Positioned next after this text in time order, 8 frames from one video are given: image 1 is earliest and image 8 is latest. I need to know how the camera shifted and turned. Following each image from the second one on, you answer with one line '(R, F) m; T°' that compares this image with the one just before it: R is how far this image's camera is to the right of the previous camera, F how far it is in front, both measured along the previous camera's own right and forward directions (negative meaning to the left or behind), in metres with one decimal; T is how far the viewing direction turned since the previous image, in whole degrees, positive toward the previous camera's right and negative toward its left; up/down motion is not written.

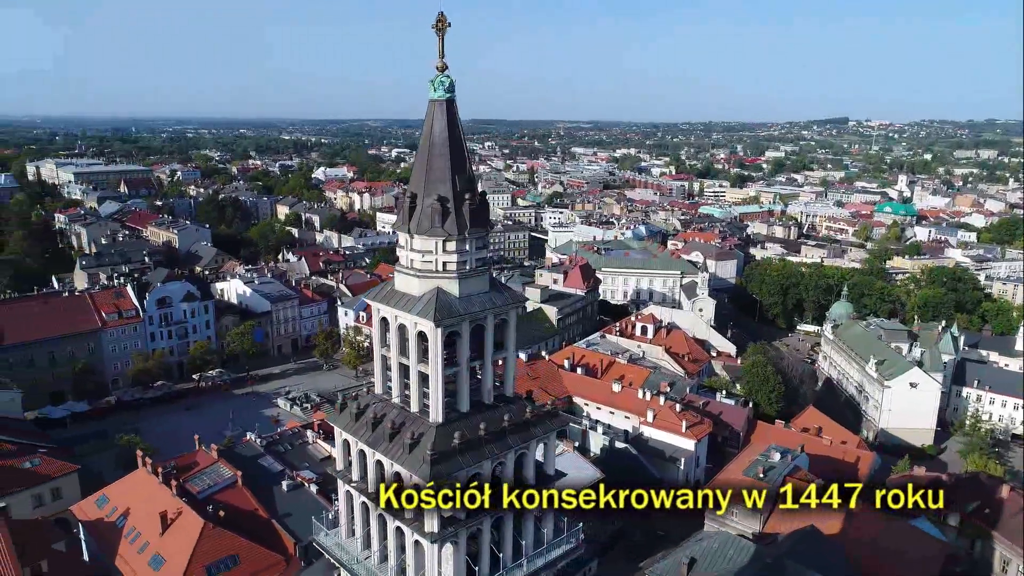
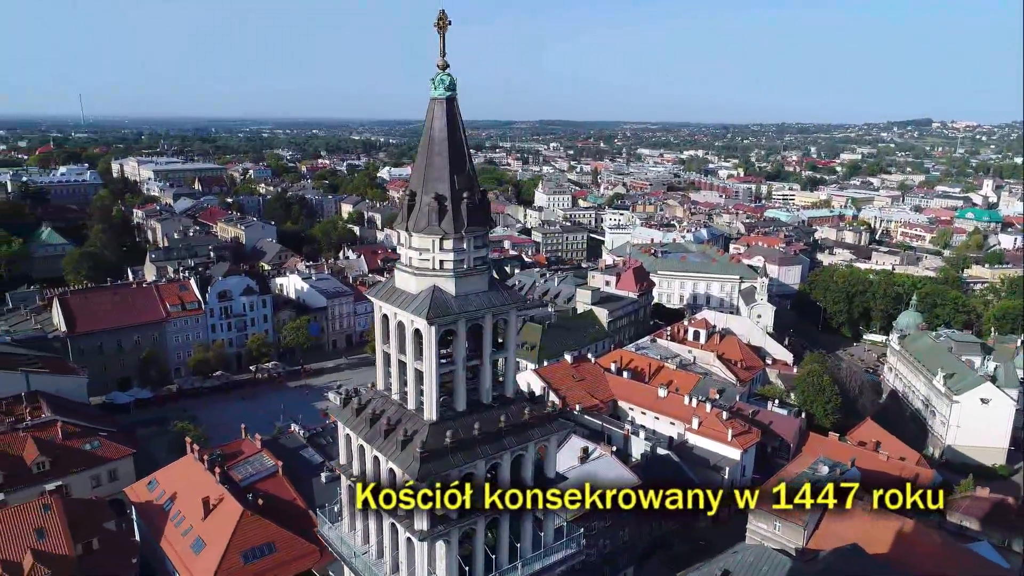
(+0.8, +0.1) m; -5°
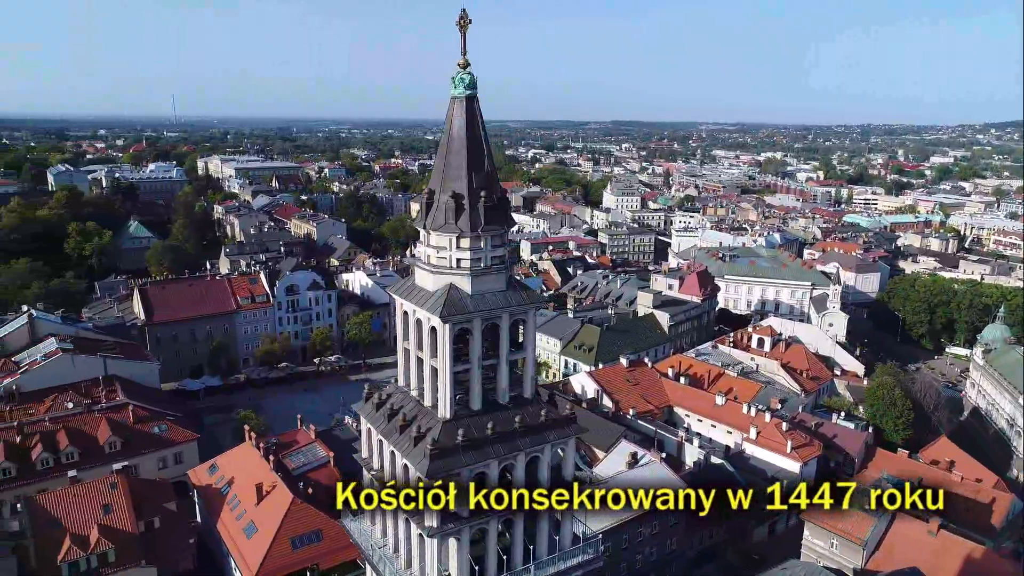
(+0.6, +0.1) m; -6°
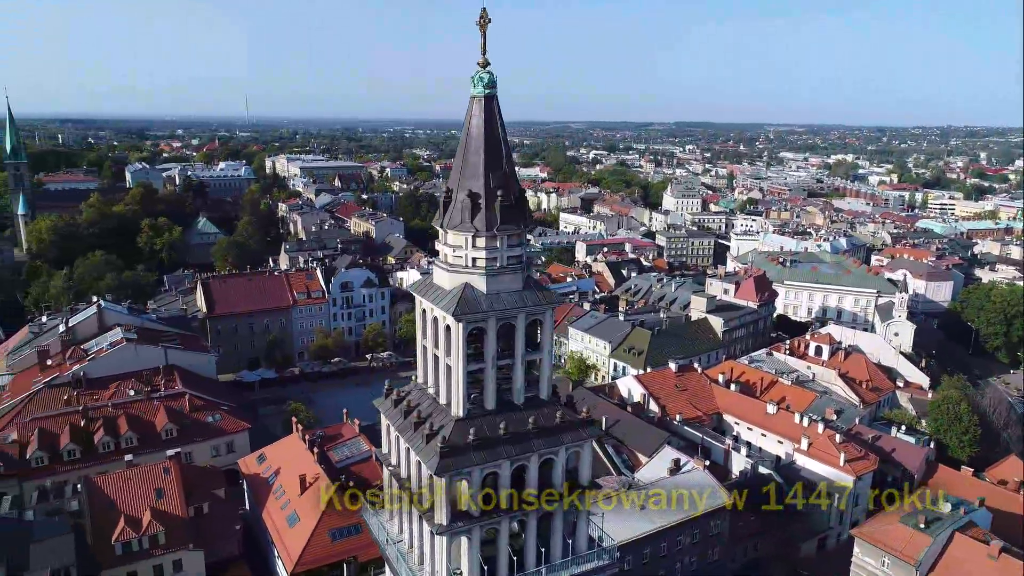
(+0.5, +0.1) m; -5°
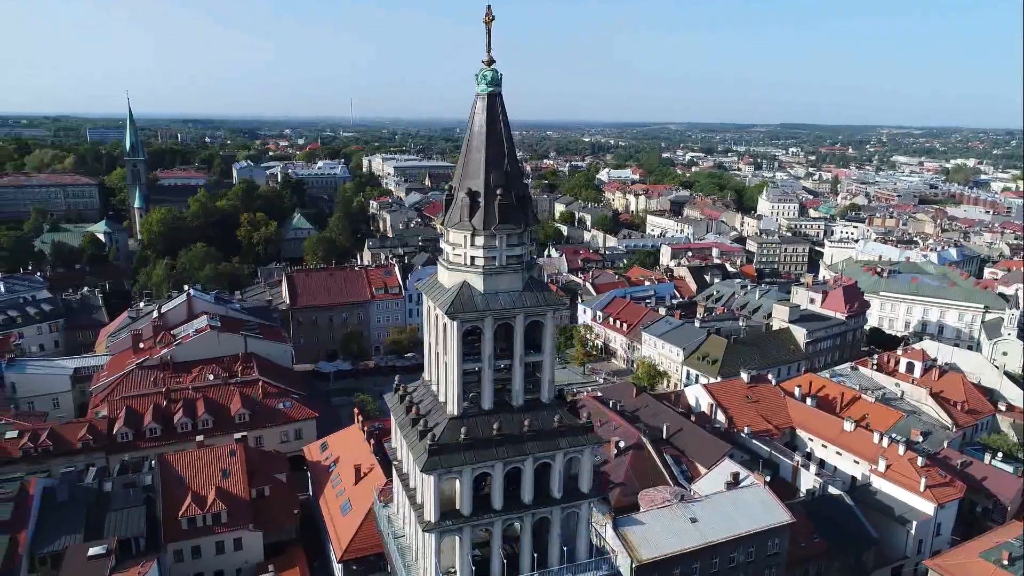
(+1.1, +0.2) m; -7°
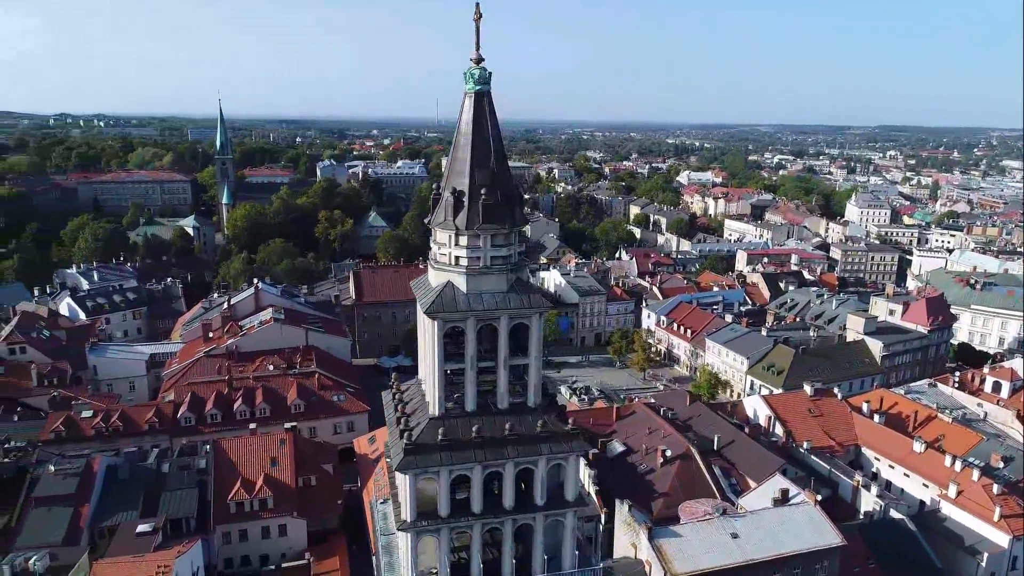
(+1.1, +0.2) m; -6°
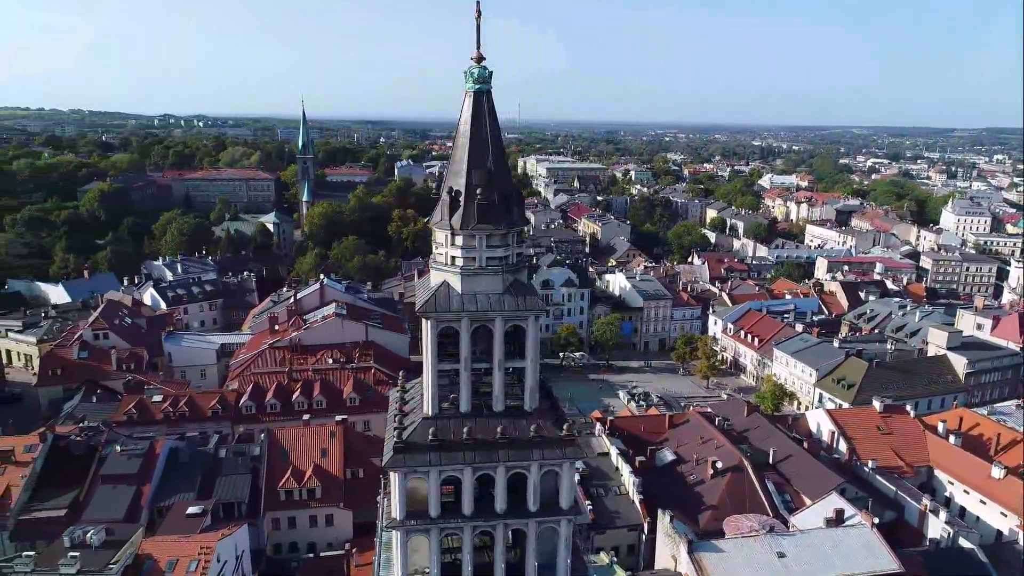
(+1.0, +0.2) m; -6°
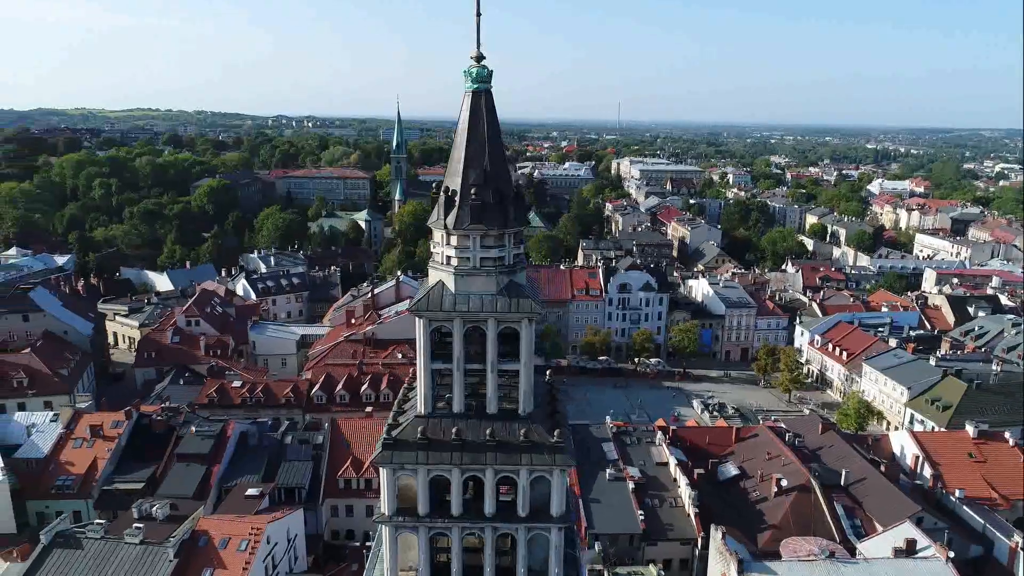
(+1.2, +0.2) m; -8°
